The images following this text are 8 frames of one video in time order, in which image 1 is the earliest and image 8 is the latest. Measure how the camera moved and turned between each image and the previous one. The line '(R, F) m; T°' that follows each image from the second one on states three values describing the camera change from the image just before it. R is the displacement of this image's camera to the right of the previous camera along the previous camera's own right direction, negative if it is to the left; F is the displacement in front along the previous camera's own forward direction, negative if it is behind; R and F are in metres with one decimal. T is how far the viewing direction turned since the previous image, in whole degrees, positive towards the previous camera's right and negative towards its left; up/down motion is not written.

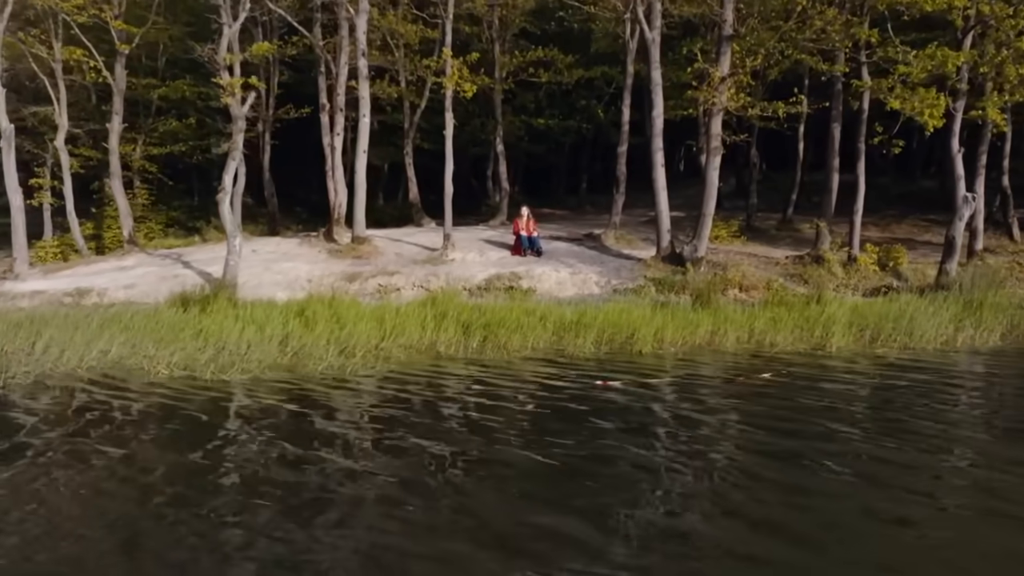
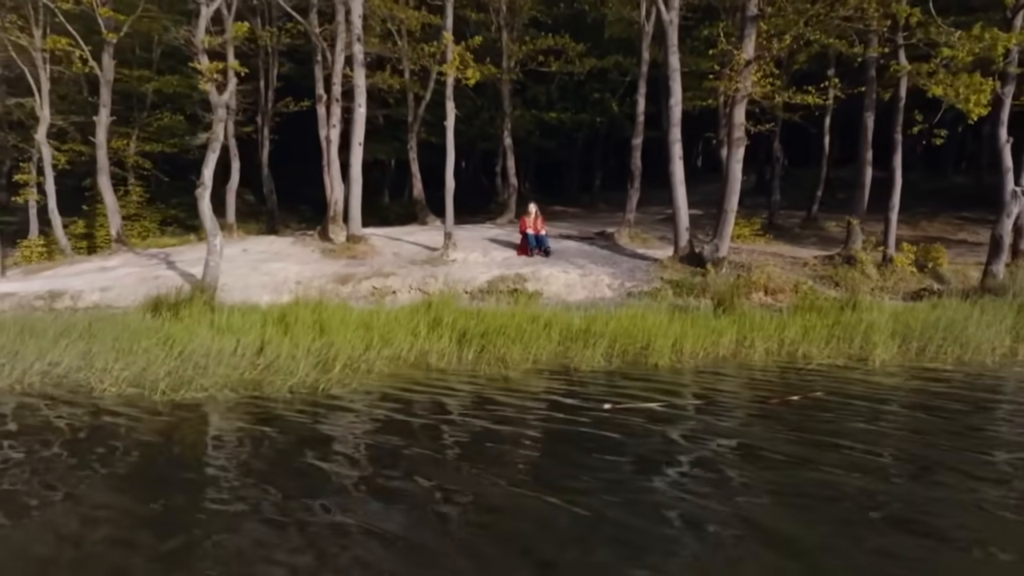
(+0.3, +1.6) m; -1°
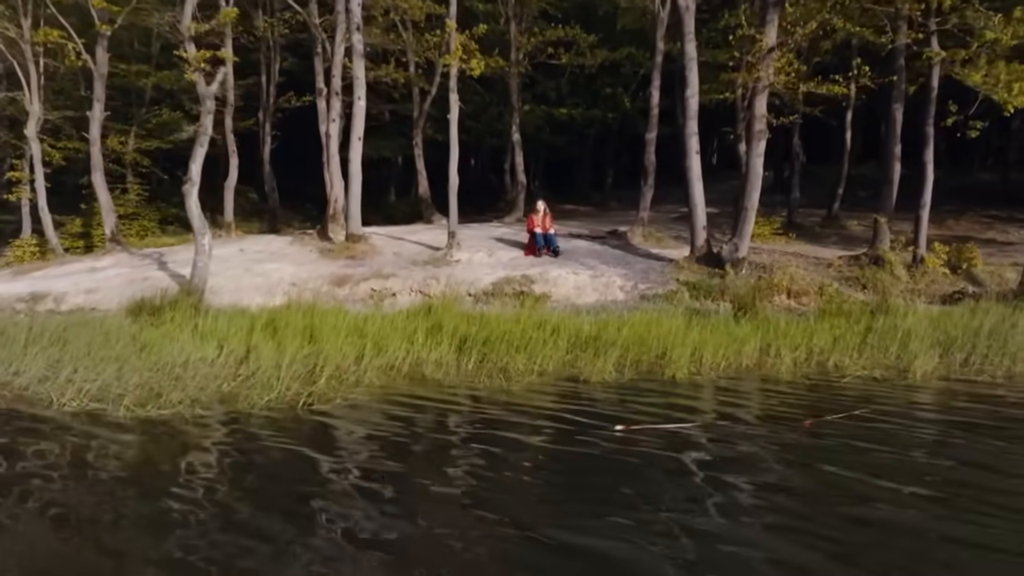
(+0.1, +1.1) m; -1°
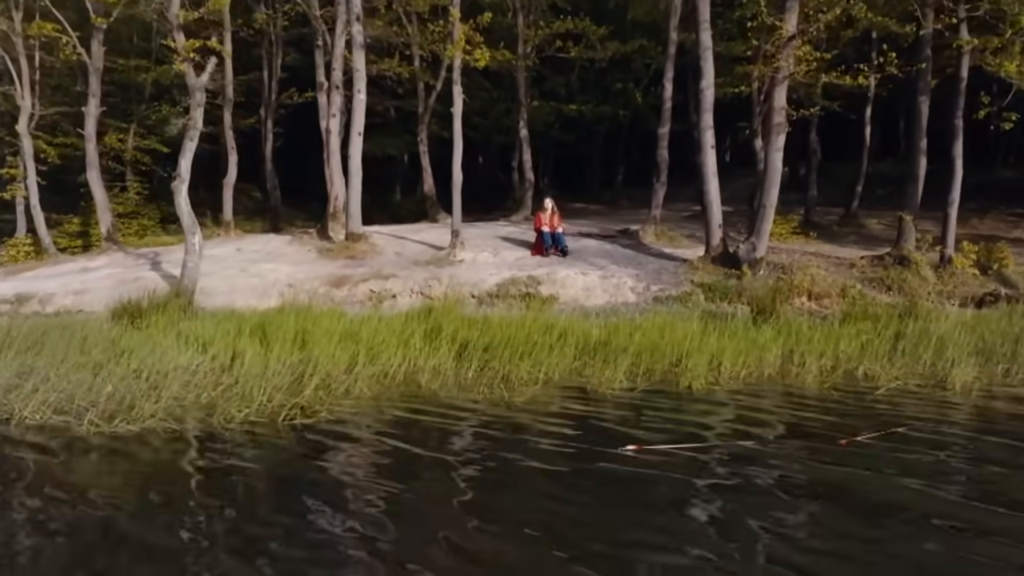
(+0.1, +0.8) m; -1°
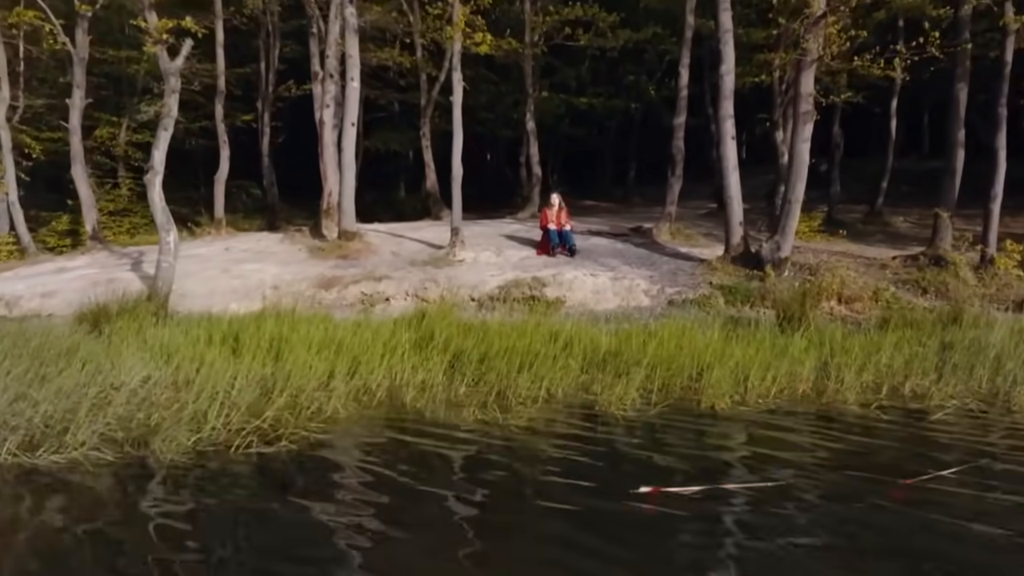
(+0.2, +1.3) m; -1°
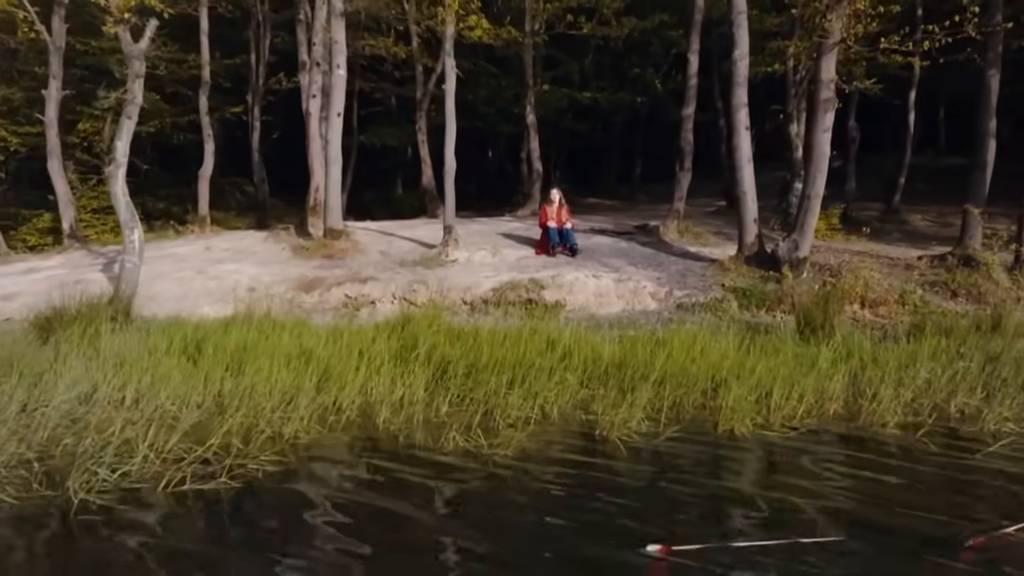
(+0.2, +1.2) m; 0°
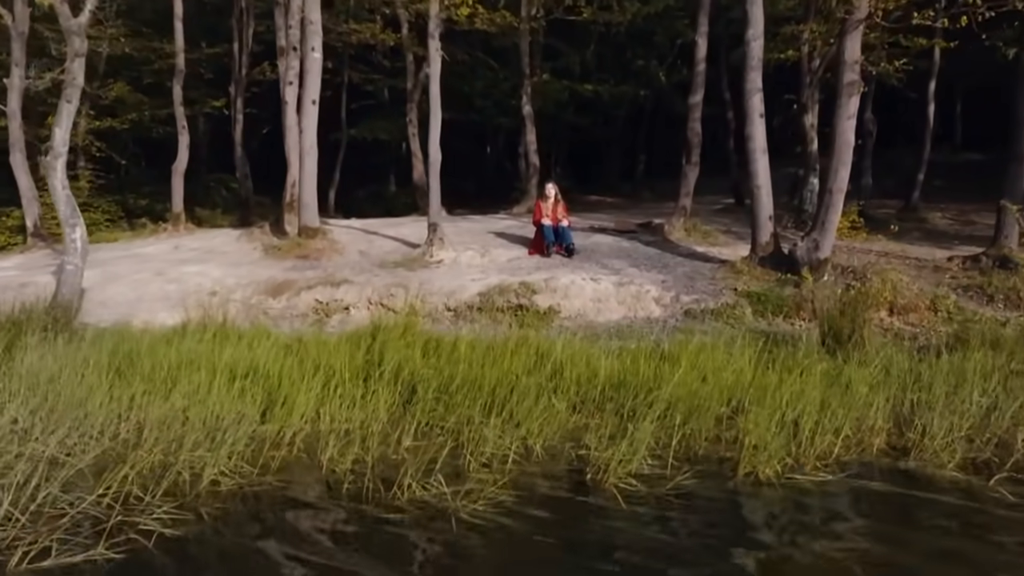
(+0.3, +1.4) m; 0°
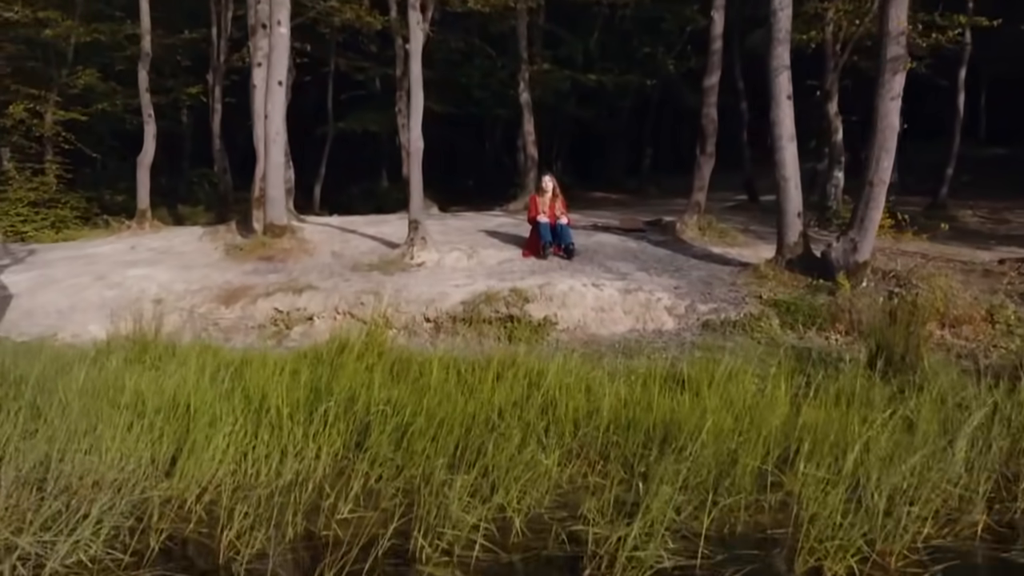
(+0.2, +1.8) m; 0°
